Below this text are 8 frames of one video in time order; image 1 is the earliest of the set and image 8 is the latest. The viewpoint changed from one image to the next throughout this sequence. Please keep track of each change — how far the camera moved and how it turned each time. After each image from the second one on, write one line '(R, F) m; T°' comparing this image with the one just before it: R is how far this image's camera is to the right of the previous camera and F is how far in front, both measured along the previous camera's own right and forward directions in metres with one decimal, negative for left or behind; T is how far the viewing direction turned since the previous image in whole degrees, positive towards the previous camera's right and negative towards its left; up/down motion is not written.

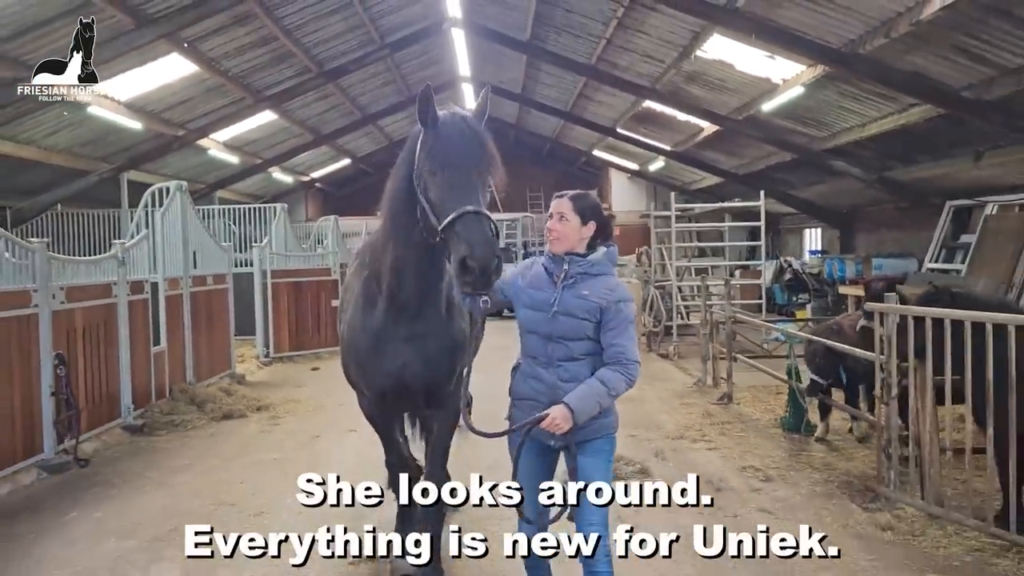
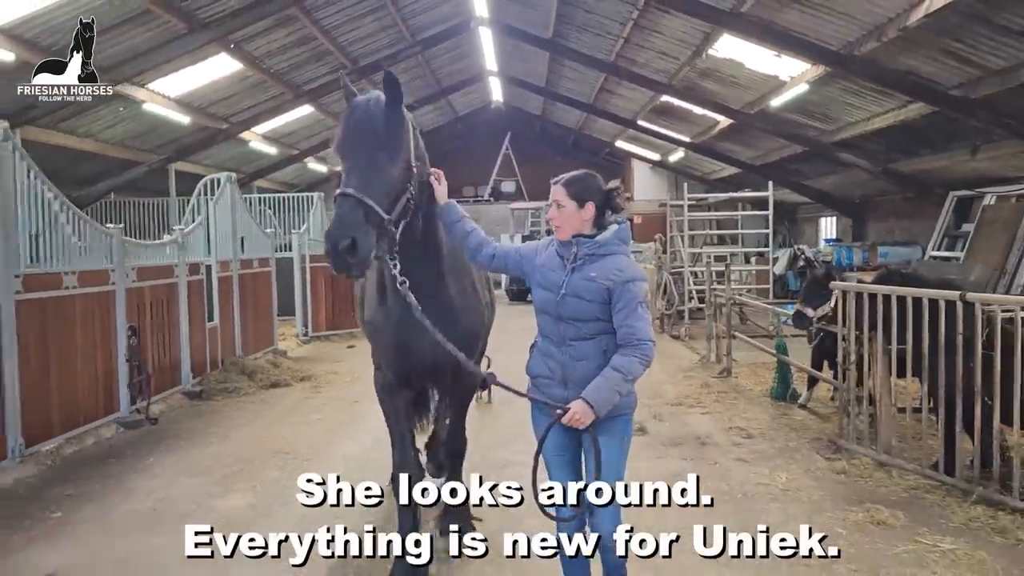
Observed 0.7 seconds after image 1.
(+0.1, -0.6) m; -2°
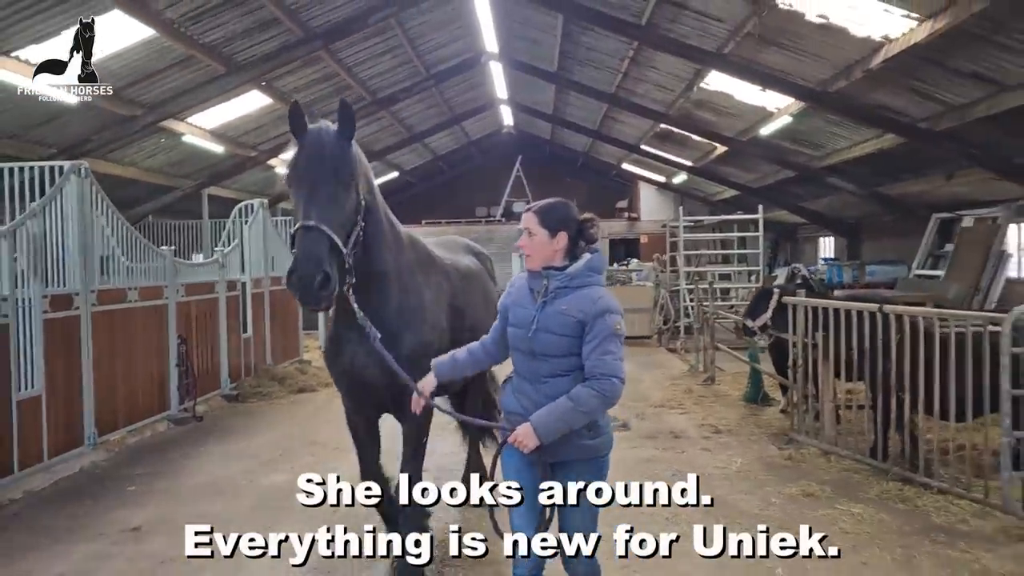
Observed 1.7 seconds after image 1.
(+0.1, -0.8) m; -1°
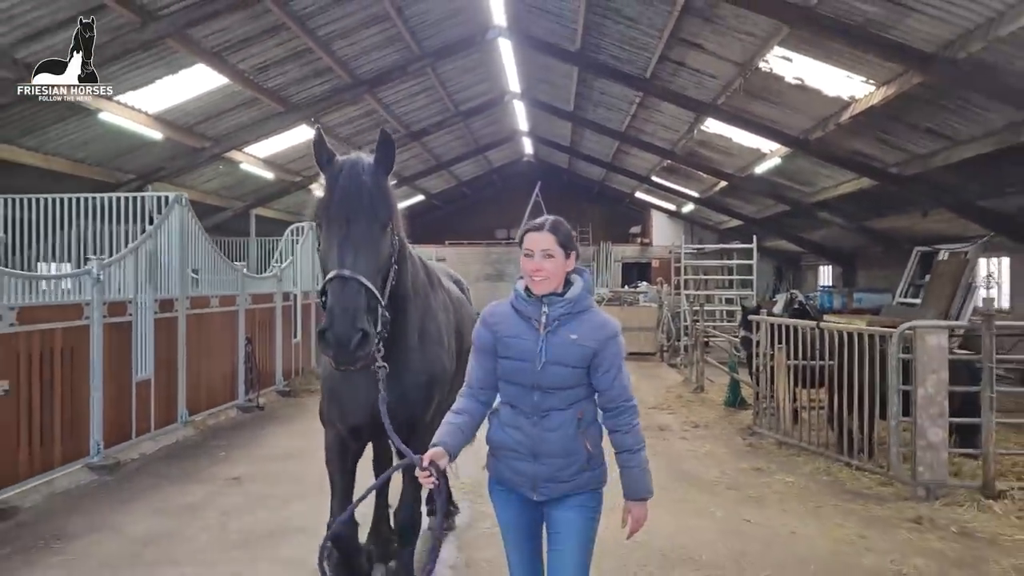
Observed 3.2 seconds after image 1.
(0.0, -1.2) m; -1°
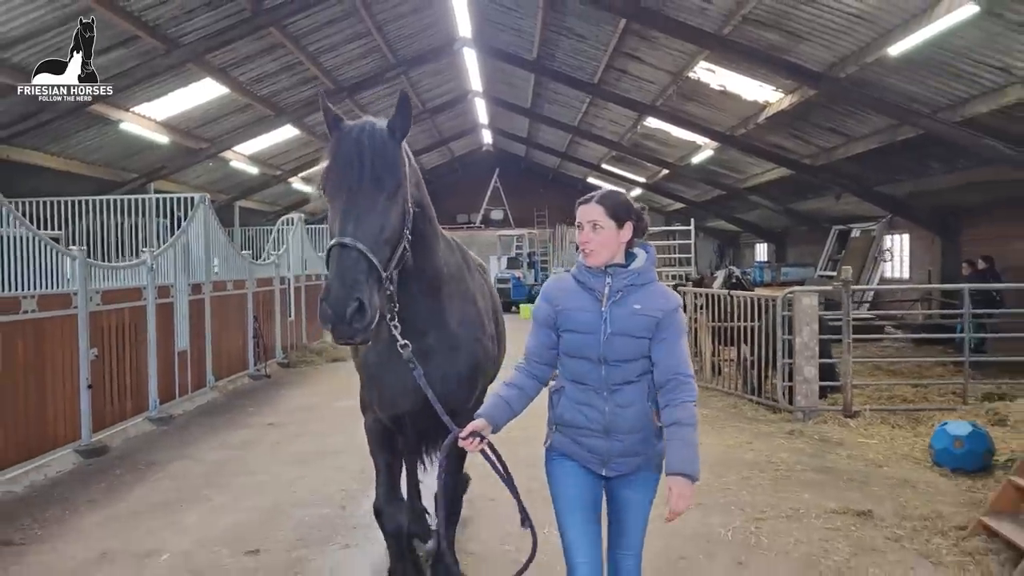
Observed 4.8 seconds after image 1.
(-0.1, -1.3) m; +3°
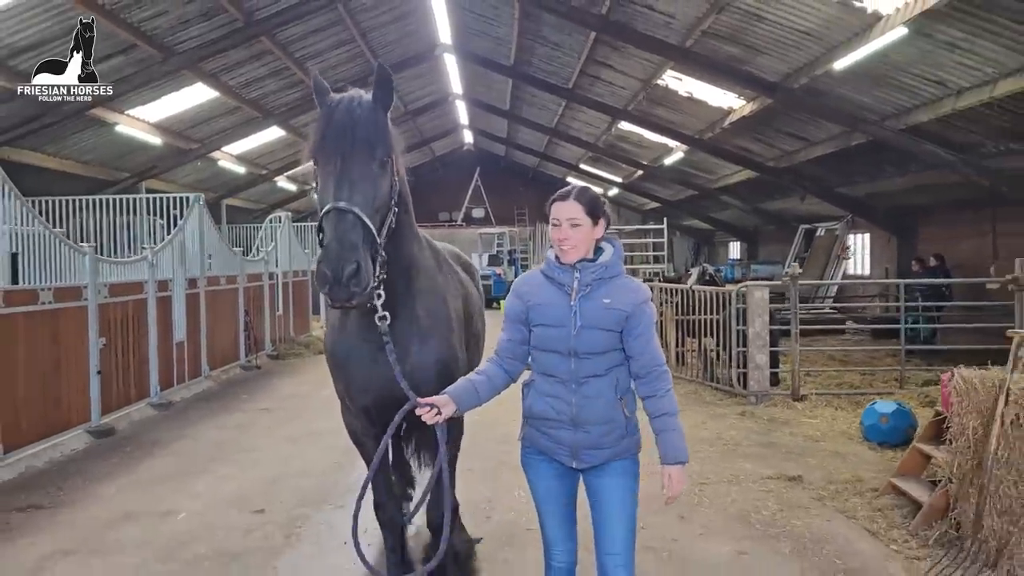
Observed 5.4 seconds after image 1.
(0.0, -0.5) m; +1°
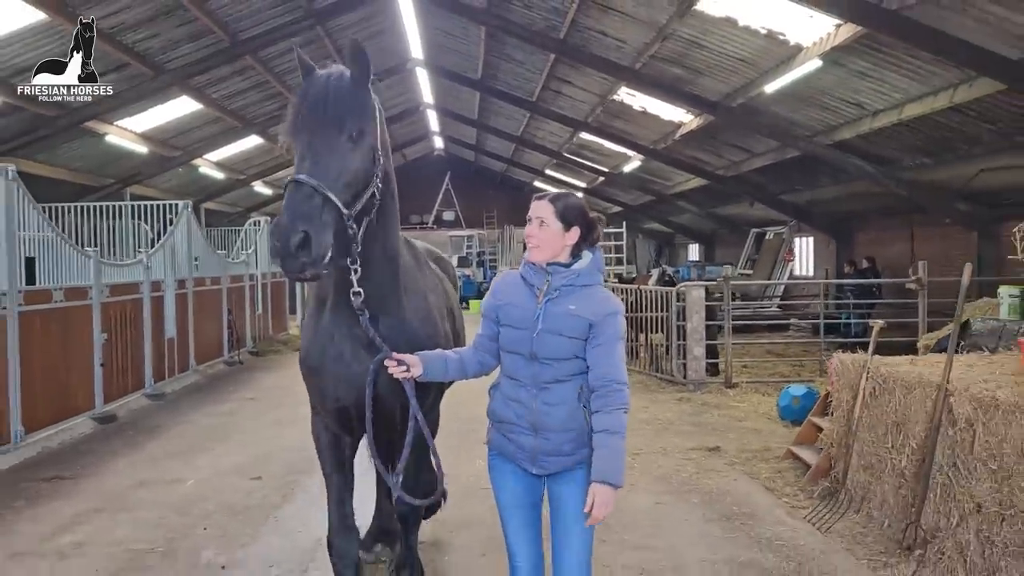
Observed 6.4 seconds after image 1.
(+0.1, -0.7) m; +2°
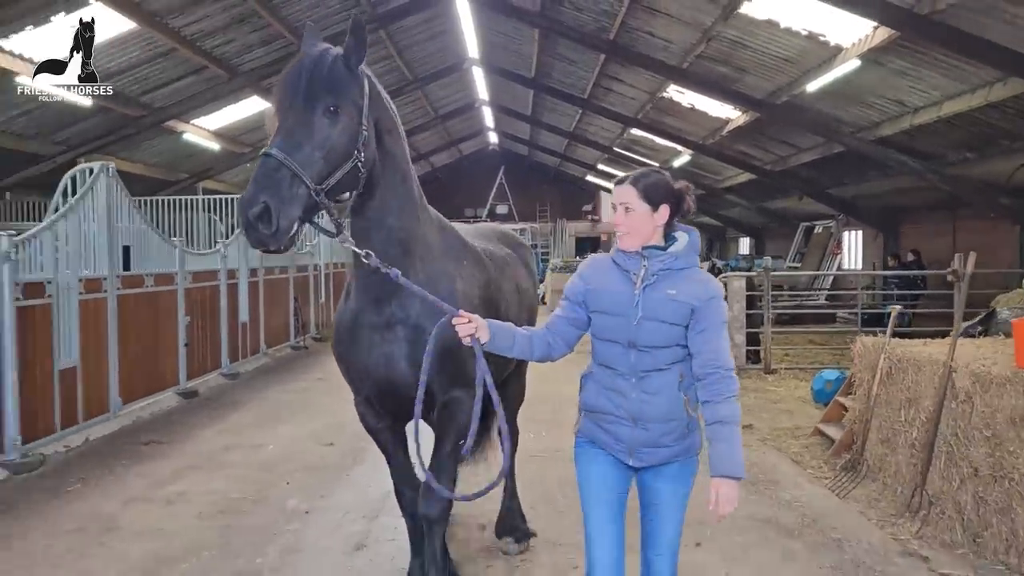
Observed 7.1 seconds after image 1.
(0.0, -0.4) m; -3°
